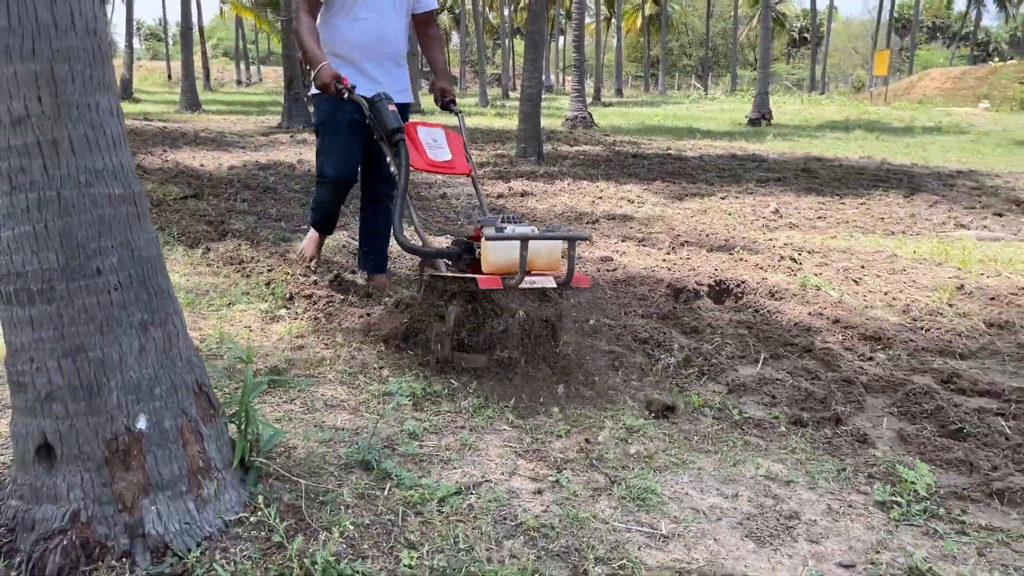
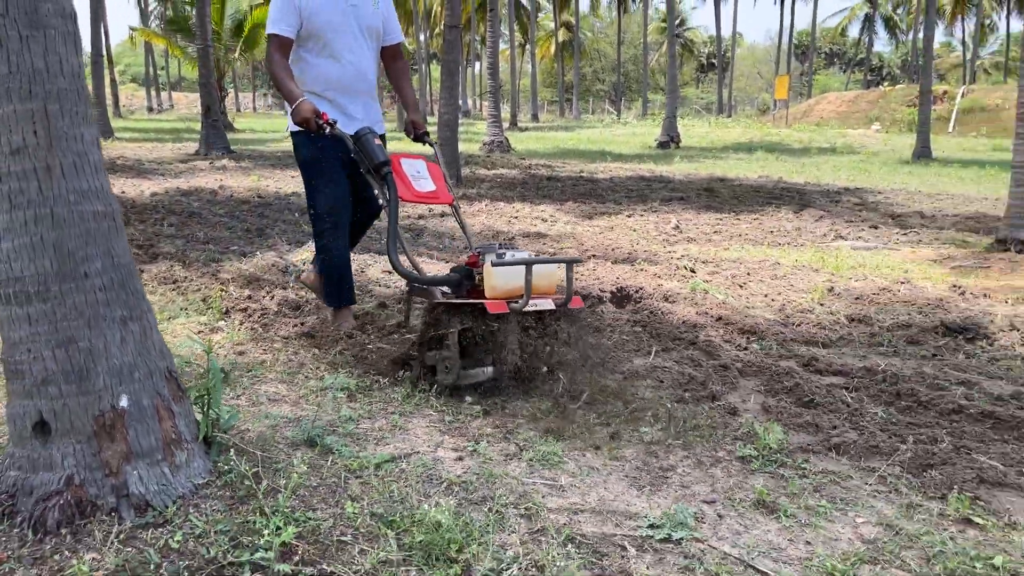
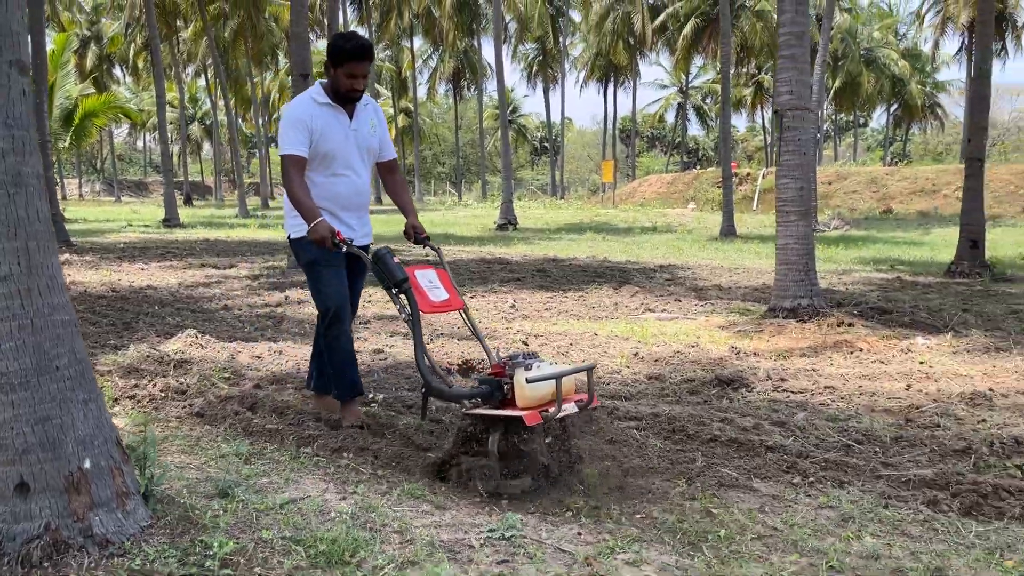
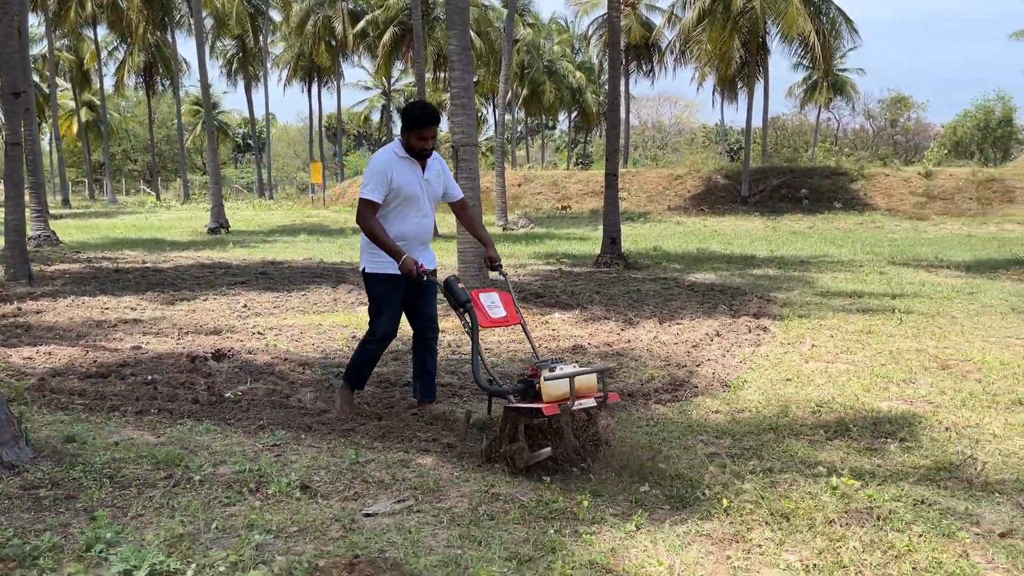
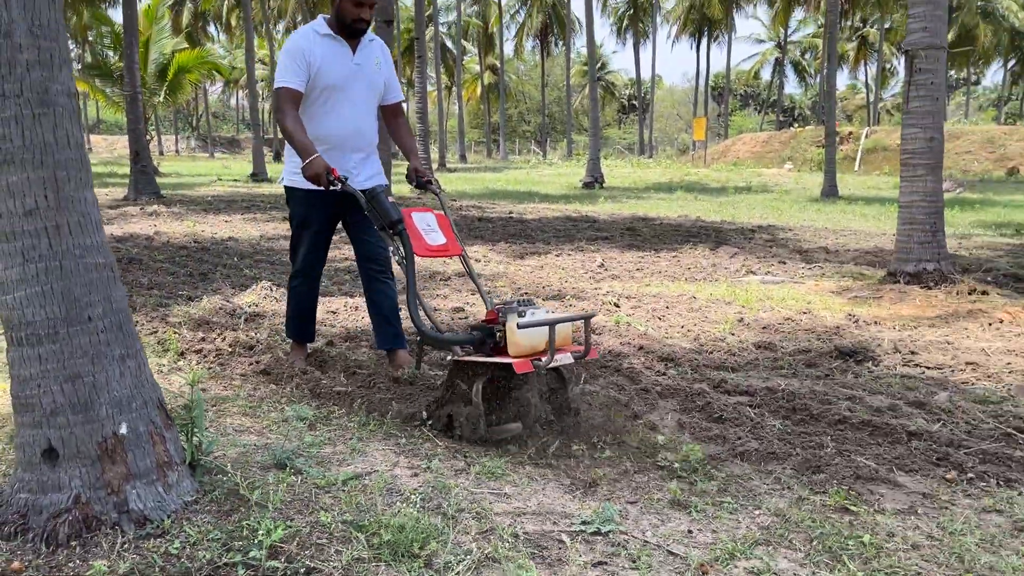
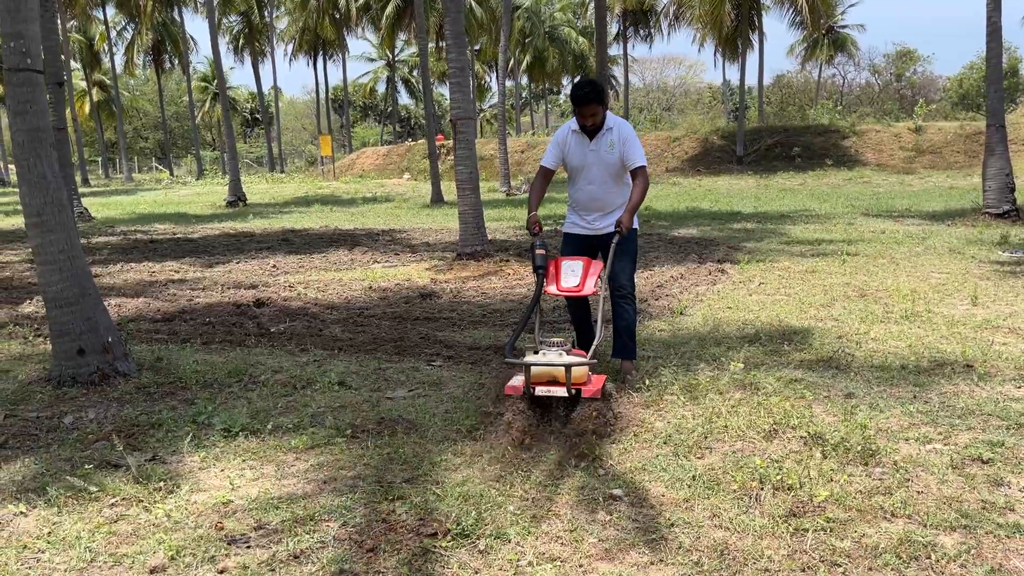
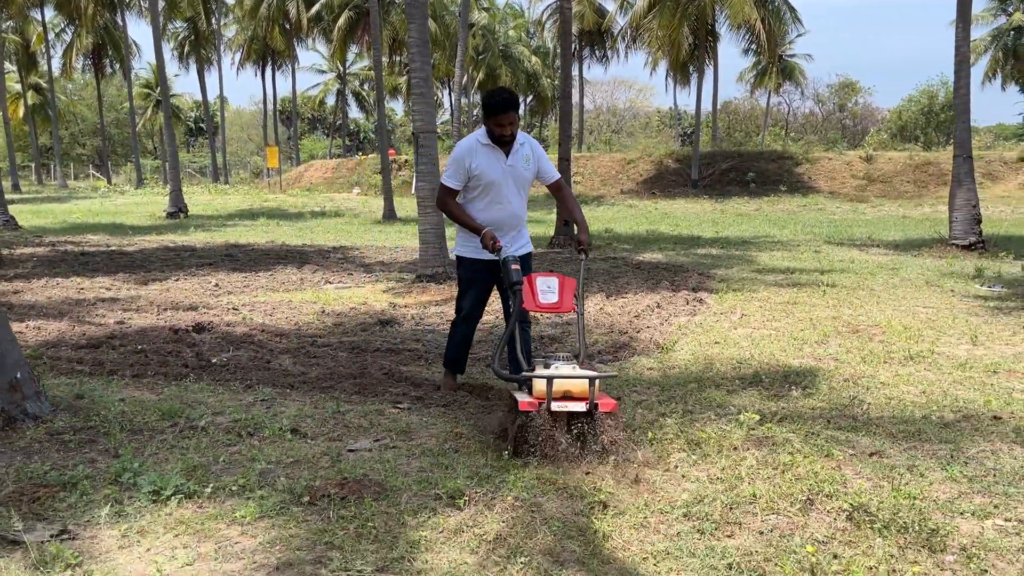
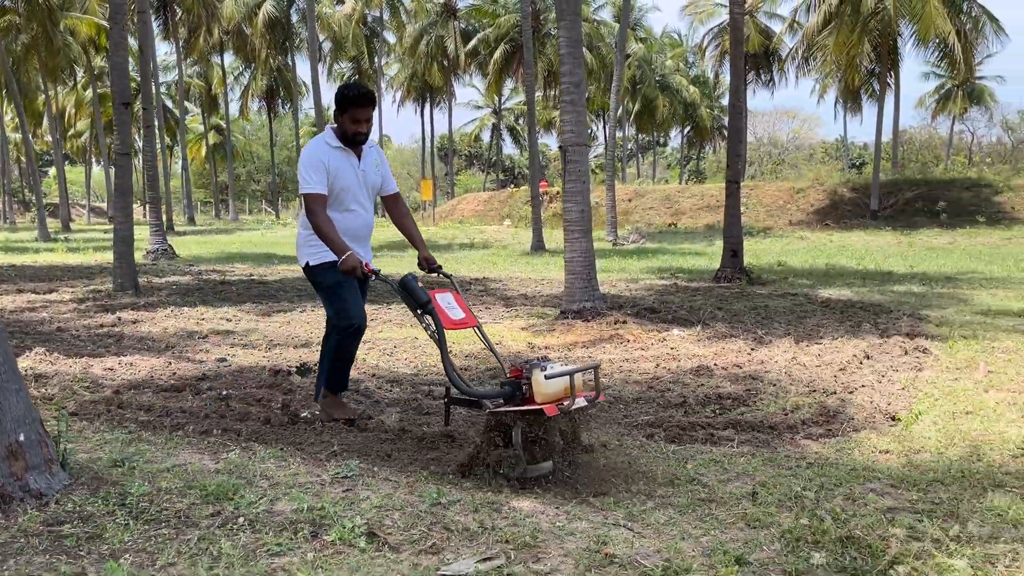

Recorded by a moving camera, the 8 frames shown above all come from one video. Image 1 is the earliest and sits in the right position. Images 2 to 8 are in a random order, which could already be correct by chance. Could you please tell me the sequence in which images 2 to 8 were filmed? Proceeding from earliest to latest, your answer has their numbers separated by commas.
2, 5, 3, 8, 4, 7, 6
